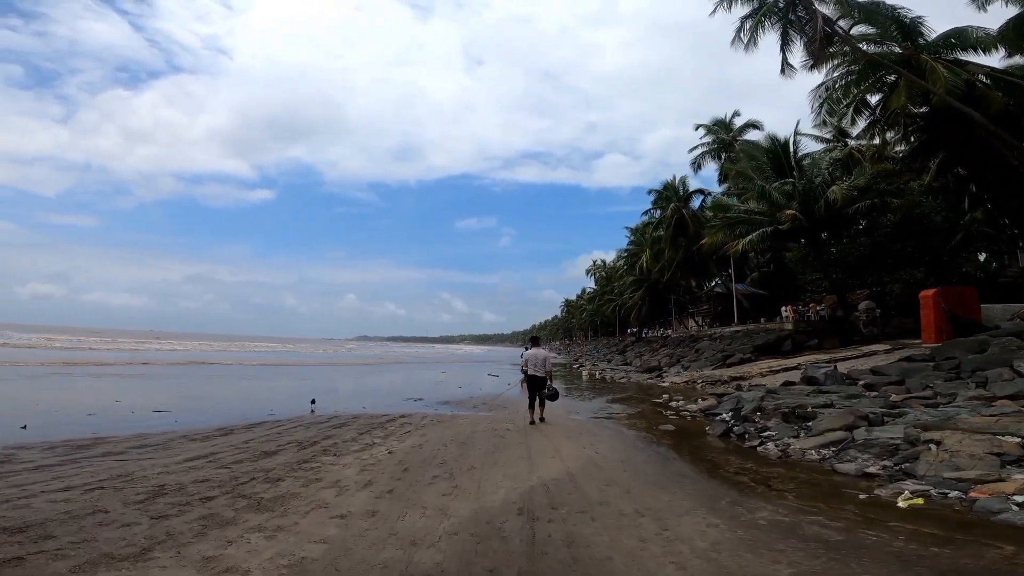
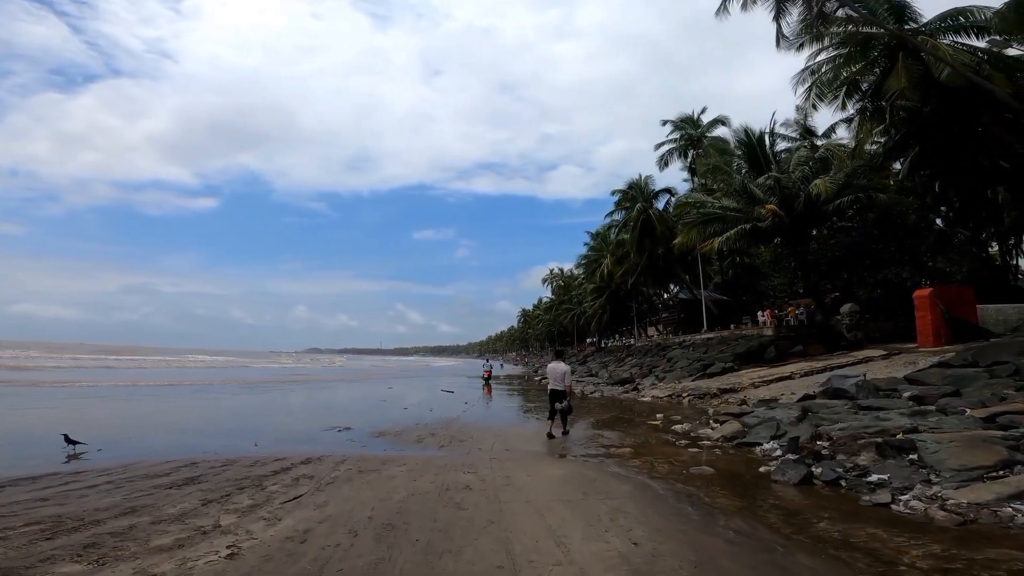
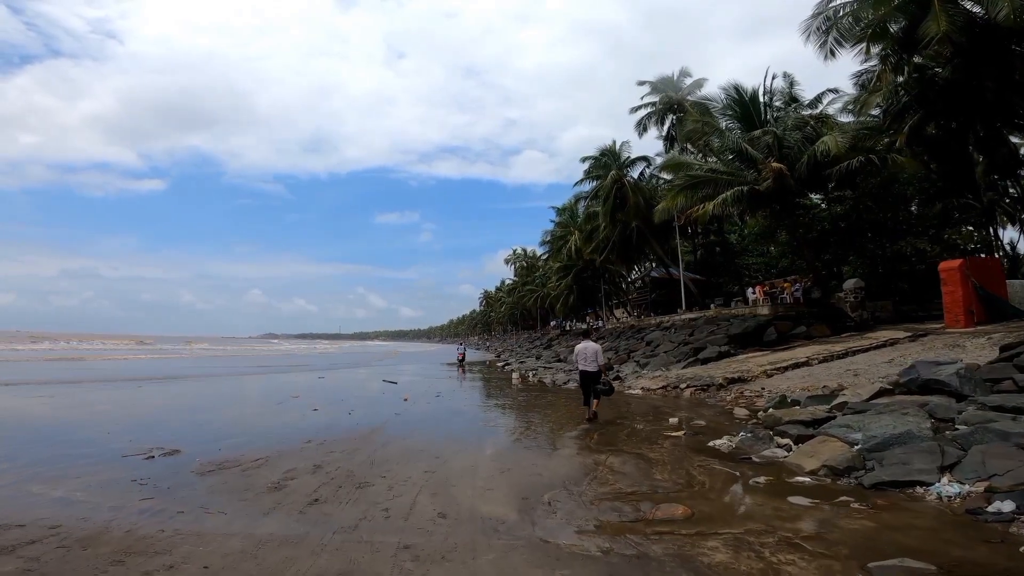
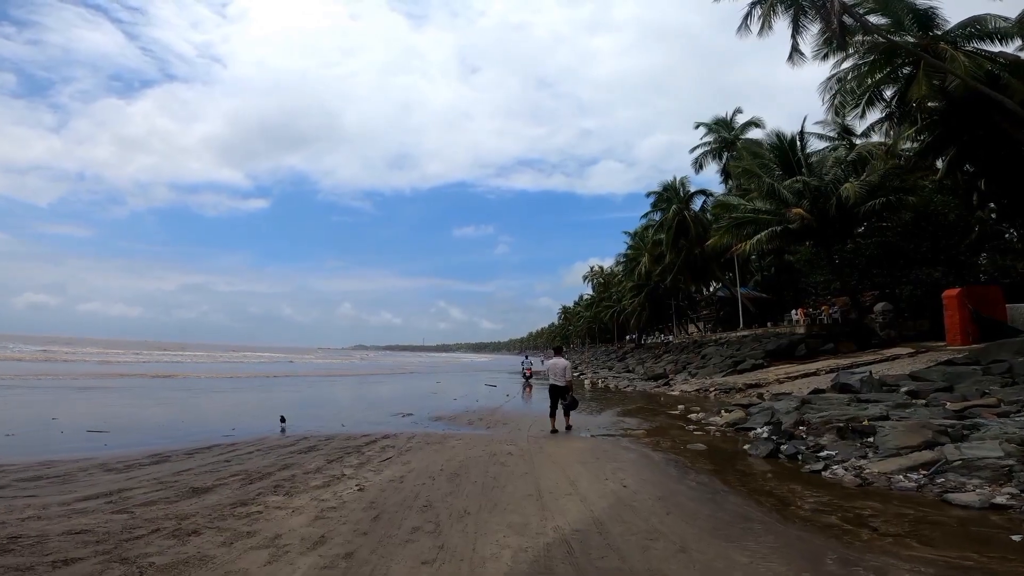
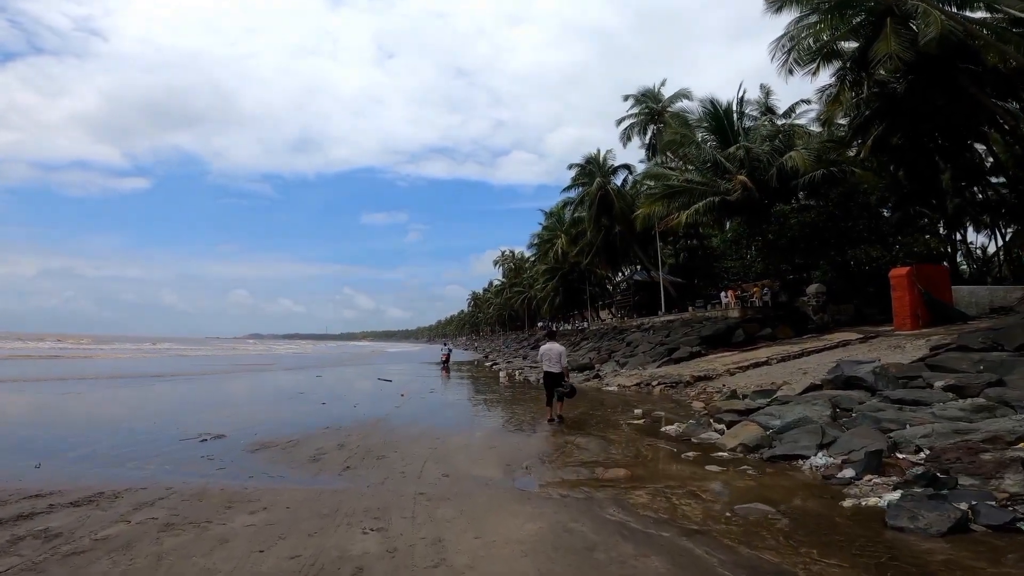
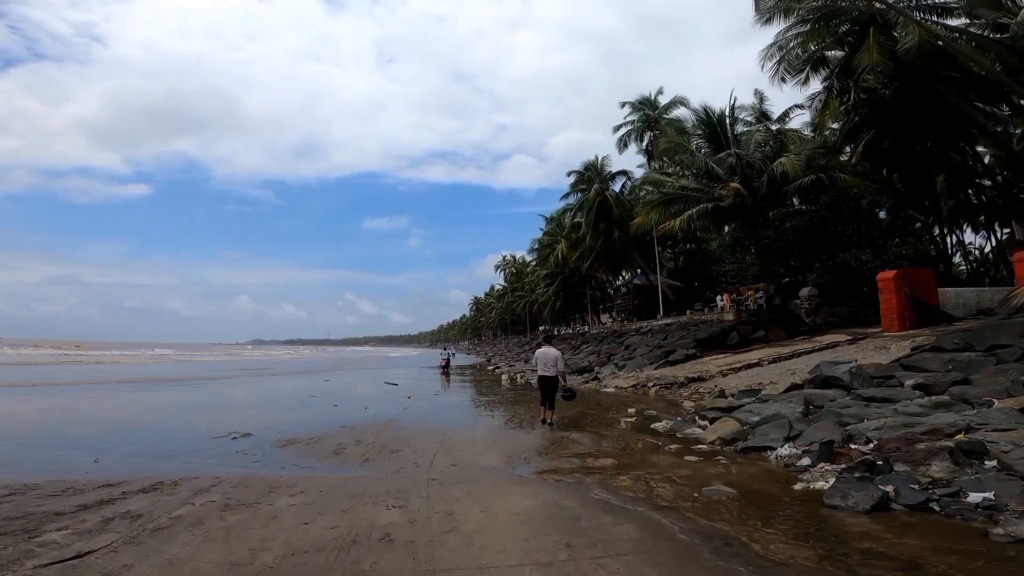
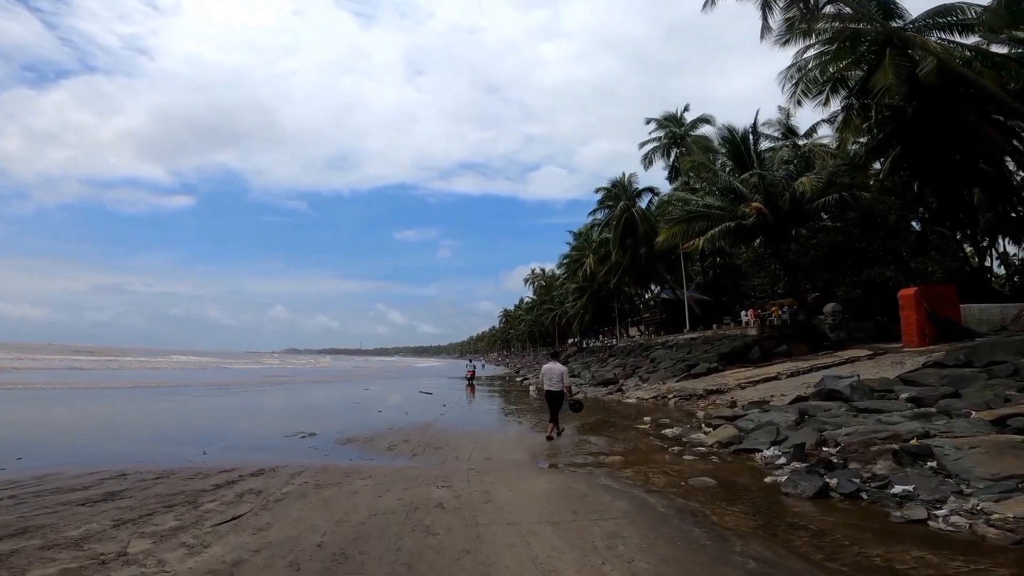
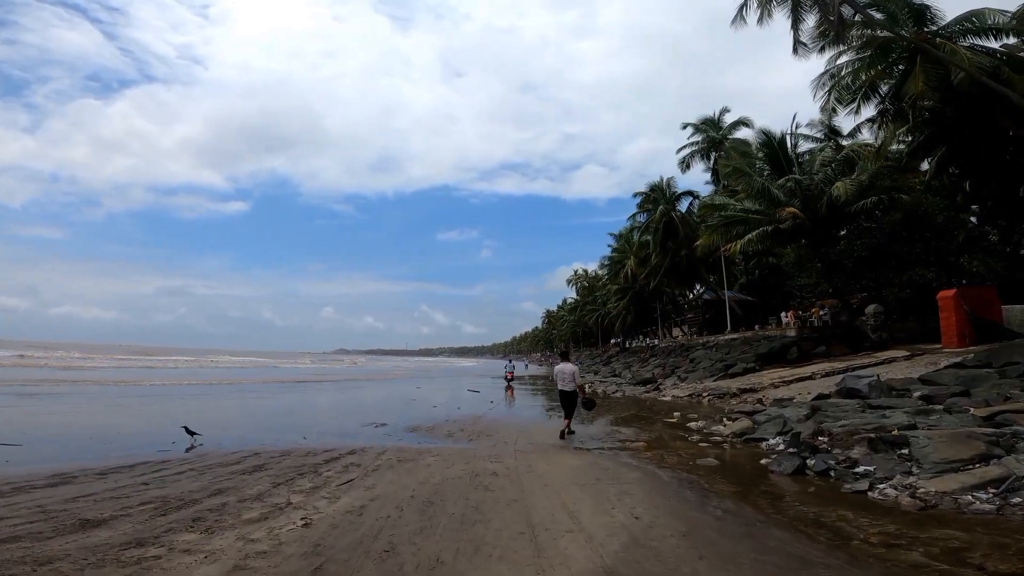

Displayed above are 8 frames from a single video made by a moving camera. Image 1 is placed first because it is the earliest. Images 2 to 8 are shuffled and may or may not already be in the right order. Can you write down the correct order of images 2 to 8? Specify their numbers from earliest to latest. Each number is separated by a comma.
4, 8, 2, 7, 6, 5, 3
